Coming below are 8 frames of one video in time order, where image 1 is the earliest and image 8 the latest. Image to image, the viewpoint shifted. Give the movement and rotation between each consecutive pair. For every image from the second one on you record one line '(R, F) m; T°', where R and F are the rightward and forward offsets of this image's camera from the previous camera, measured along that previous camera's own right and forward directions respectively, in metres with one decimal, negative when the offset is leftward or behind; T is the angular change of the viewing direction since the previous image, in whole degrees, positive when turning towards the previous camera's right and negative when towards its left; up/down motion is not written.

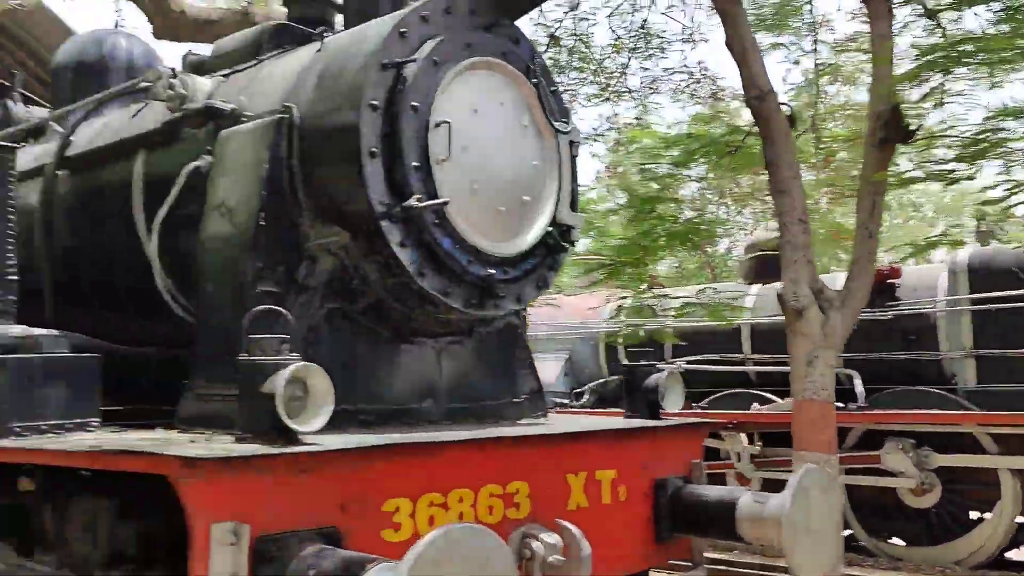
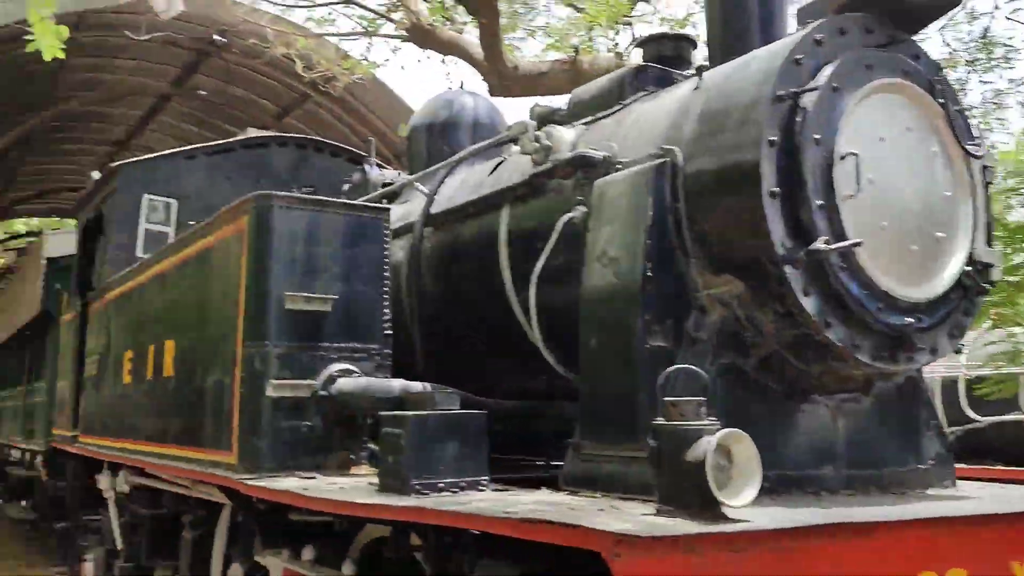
(-0.4, +0.2) m; -17°
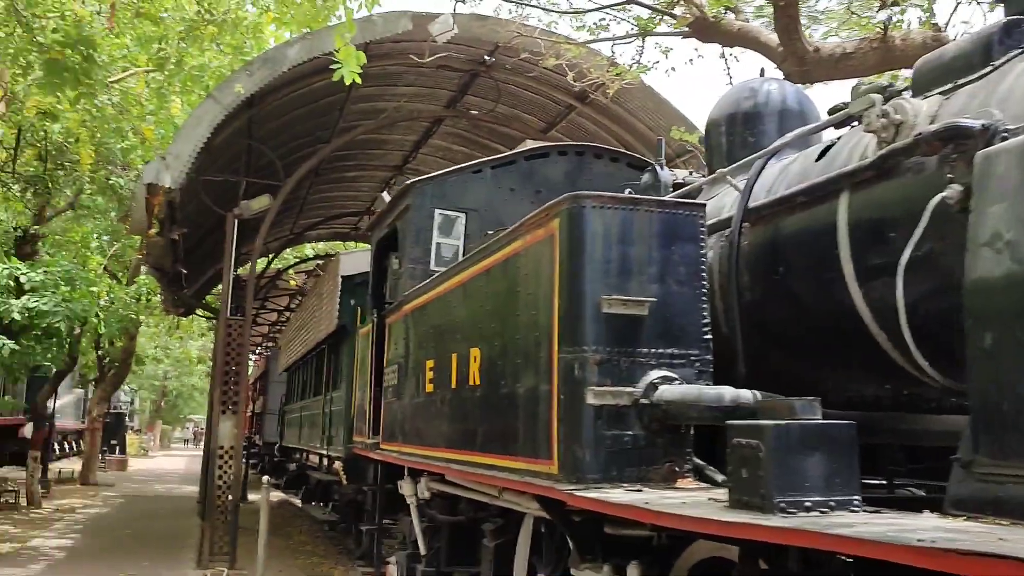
(-0.3, +0.2) m; -15°
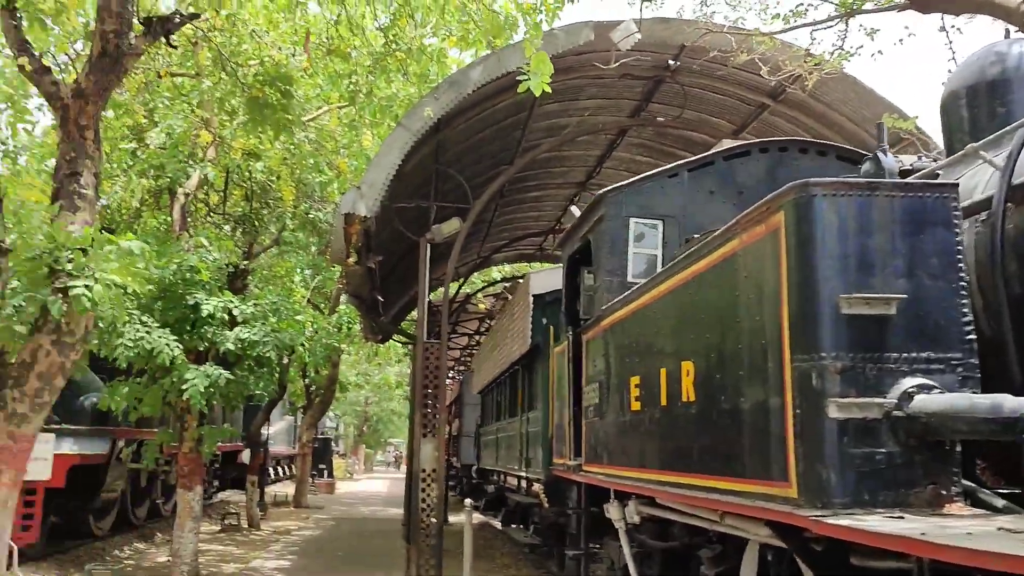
(-0.1, +0.3) m; -11°
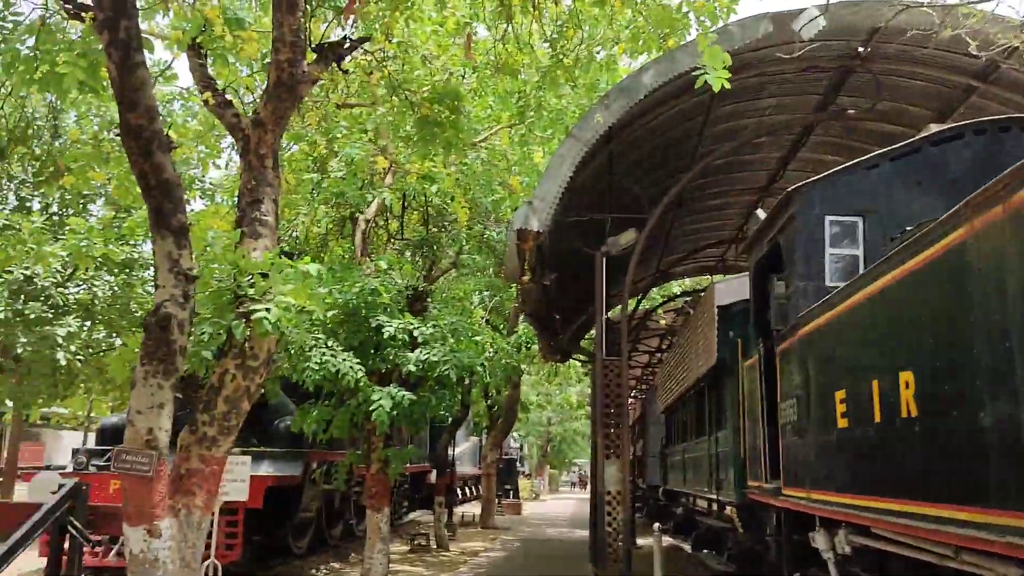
(0.0, +0.3) m; -11°
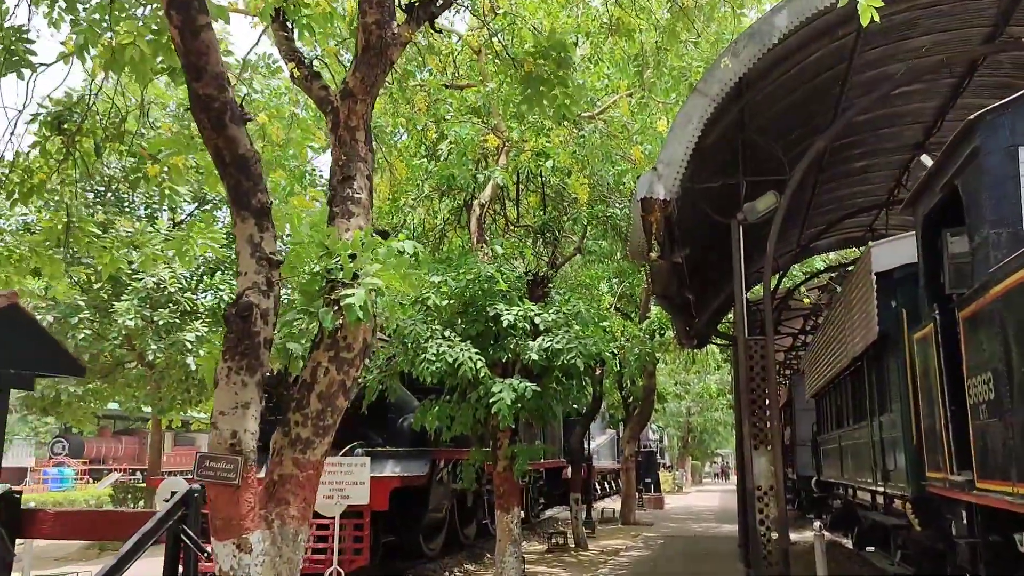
(0.0, +0.7) m; -8°
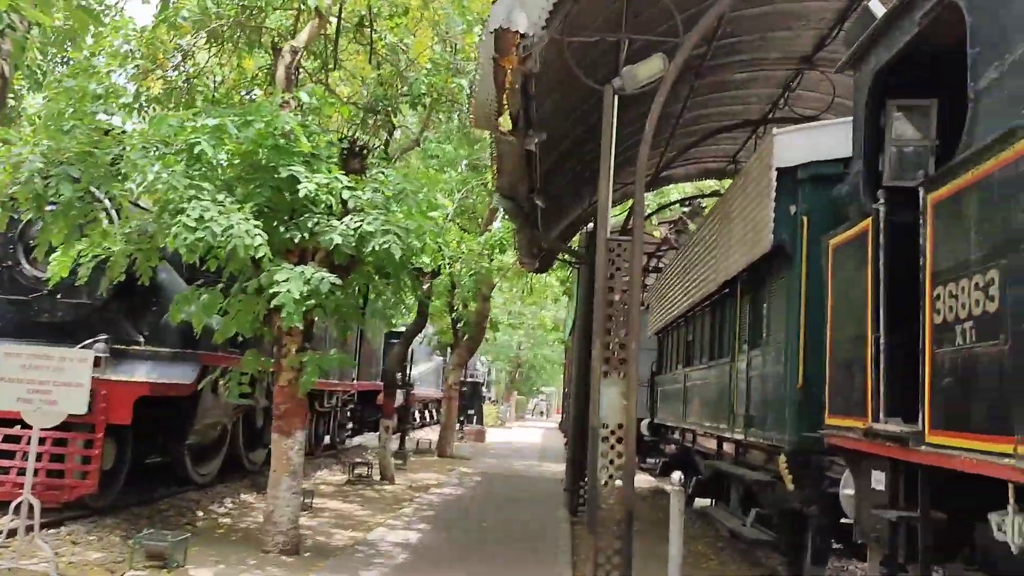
(+0.3, +1.9) m; +10°
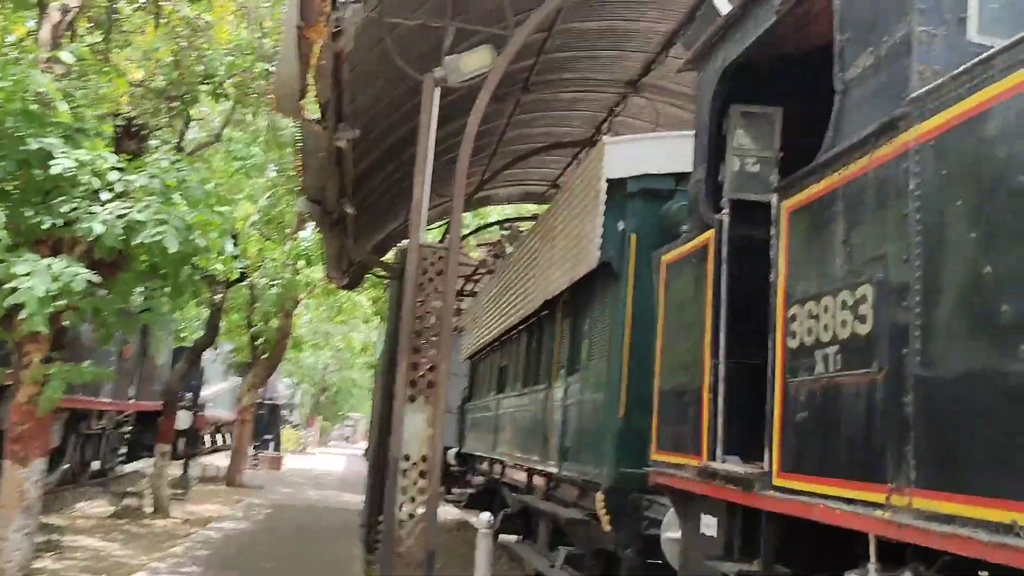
(+0.1, +0.7) m; +12°
